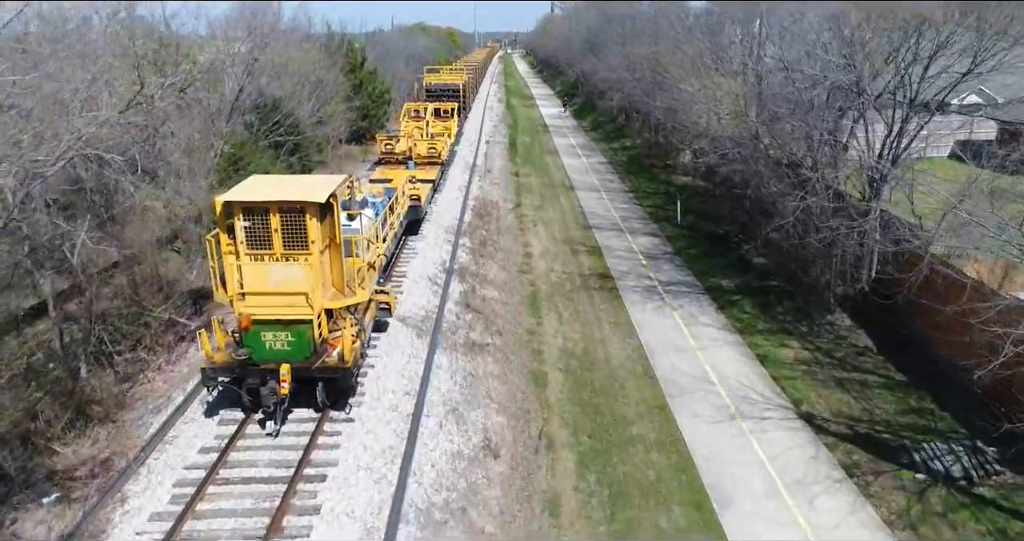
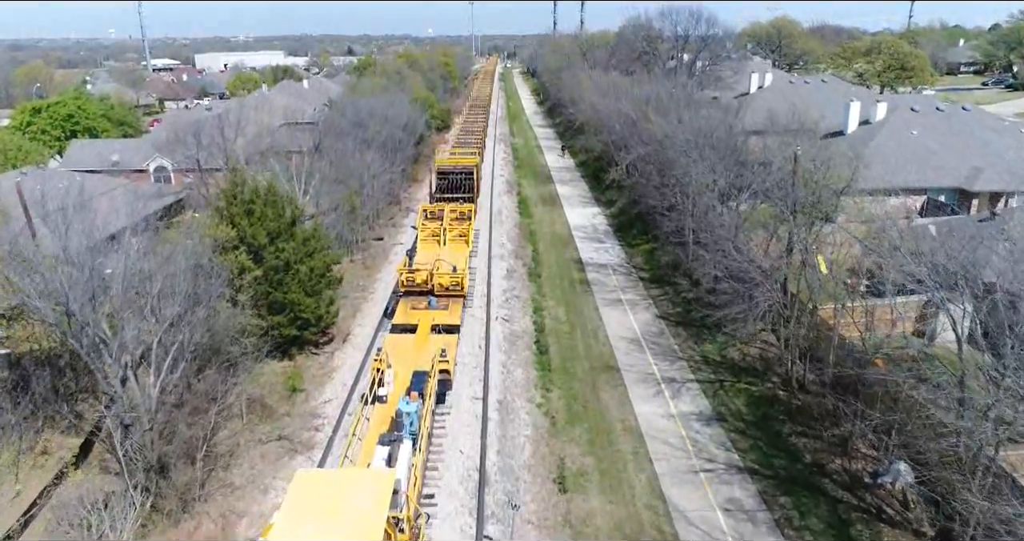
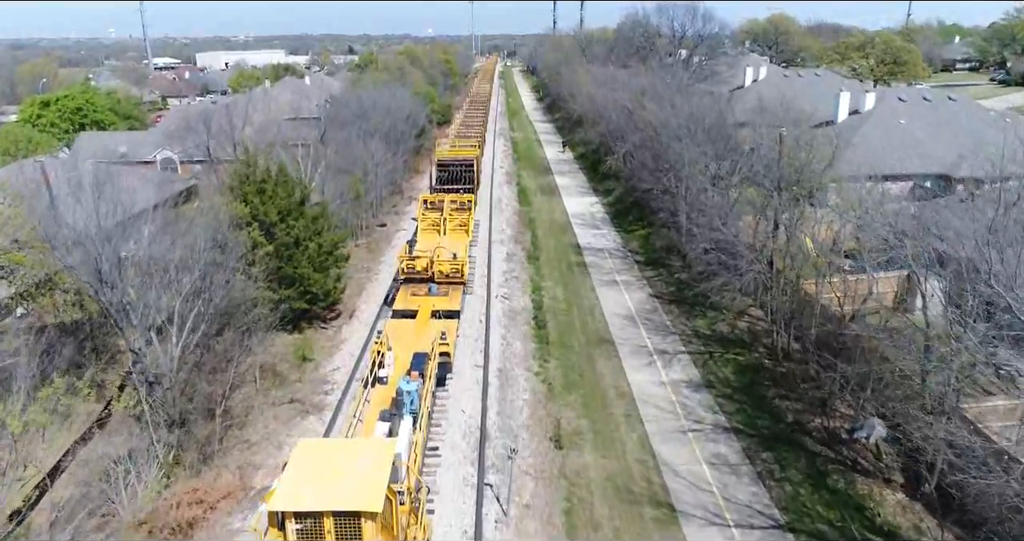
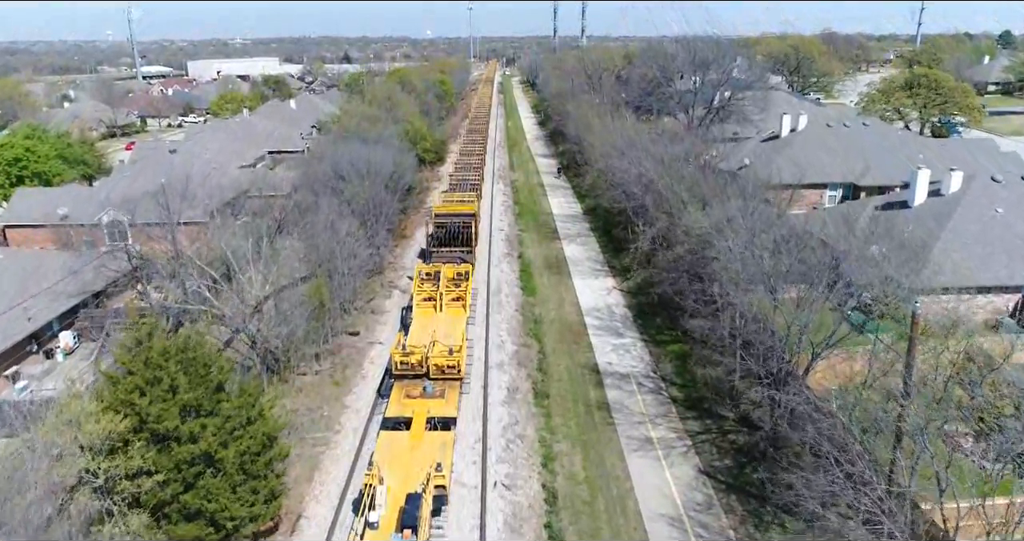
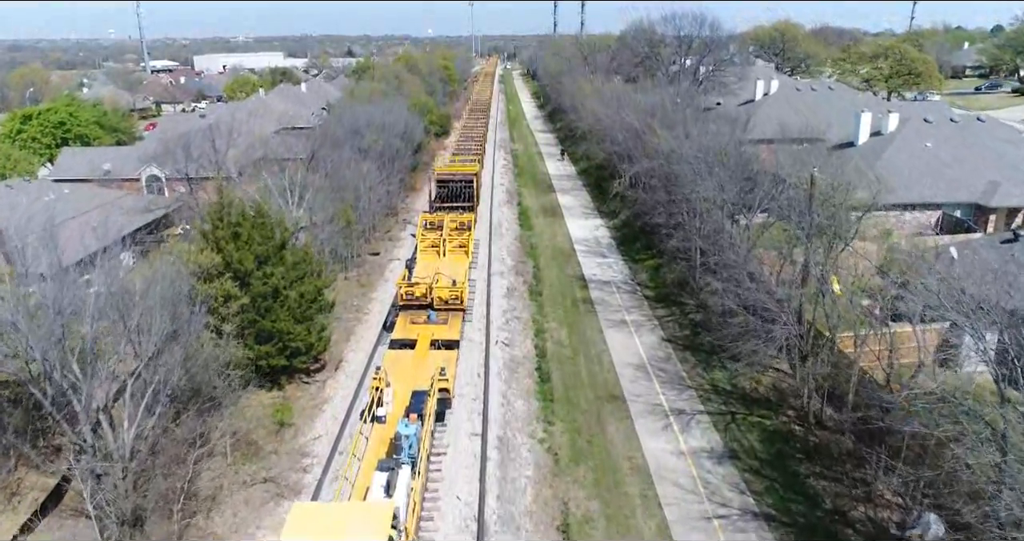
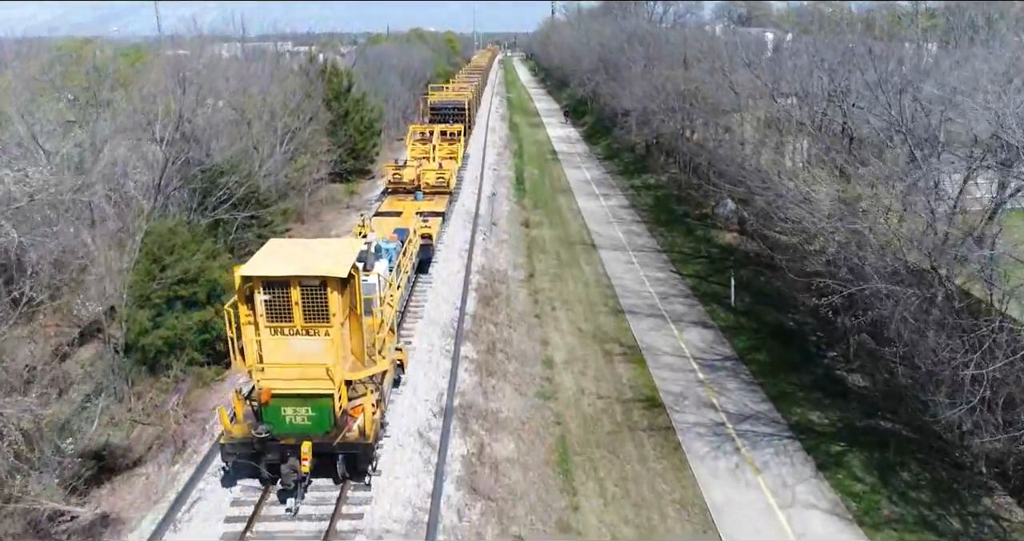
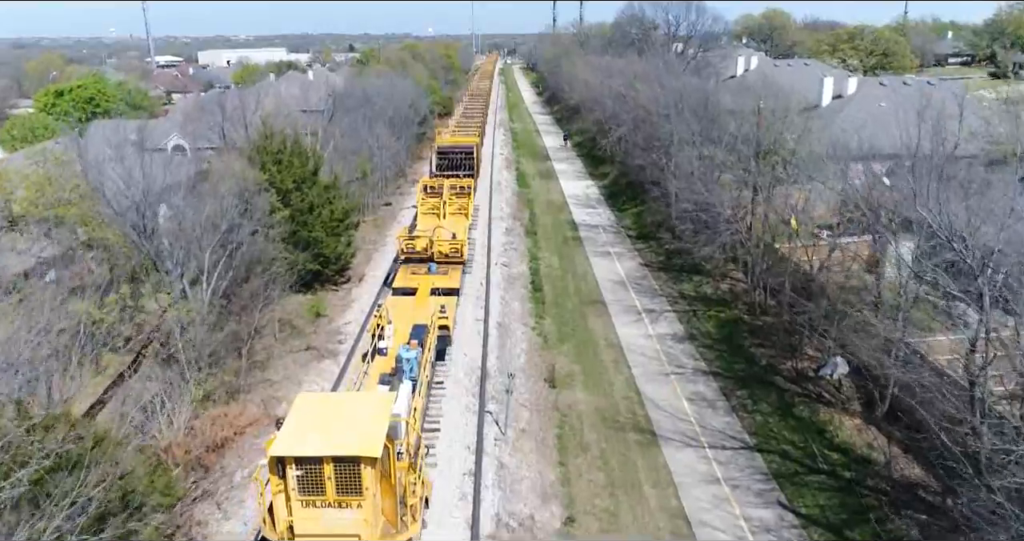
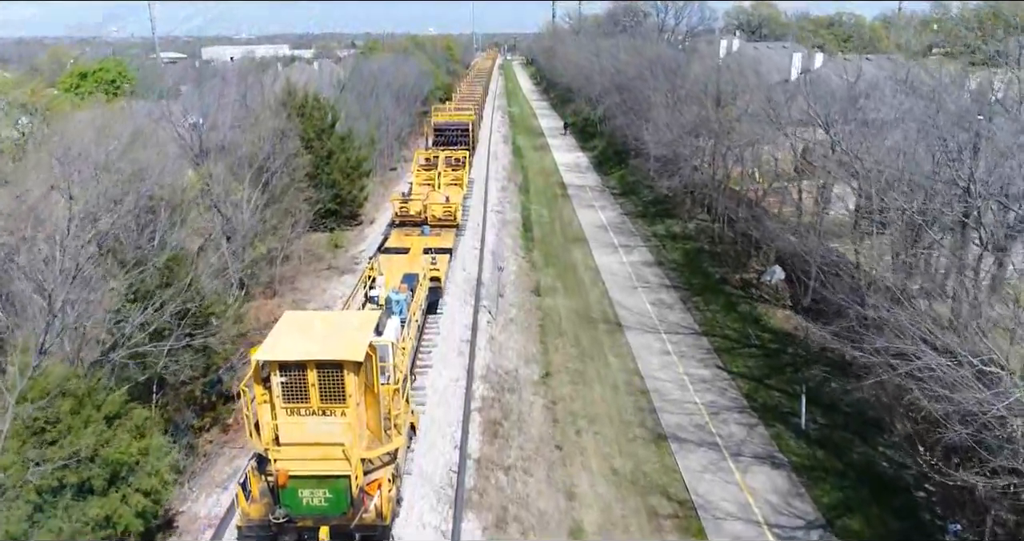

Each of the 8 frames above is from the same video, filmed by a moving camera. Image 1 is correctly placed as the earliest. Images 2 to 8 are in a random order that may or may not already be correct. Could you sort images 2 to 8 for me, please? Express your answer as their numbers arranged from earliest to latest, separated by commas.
6, 8, 7, 3, 2, 5, 4
